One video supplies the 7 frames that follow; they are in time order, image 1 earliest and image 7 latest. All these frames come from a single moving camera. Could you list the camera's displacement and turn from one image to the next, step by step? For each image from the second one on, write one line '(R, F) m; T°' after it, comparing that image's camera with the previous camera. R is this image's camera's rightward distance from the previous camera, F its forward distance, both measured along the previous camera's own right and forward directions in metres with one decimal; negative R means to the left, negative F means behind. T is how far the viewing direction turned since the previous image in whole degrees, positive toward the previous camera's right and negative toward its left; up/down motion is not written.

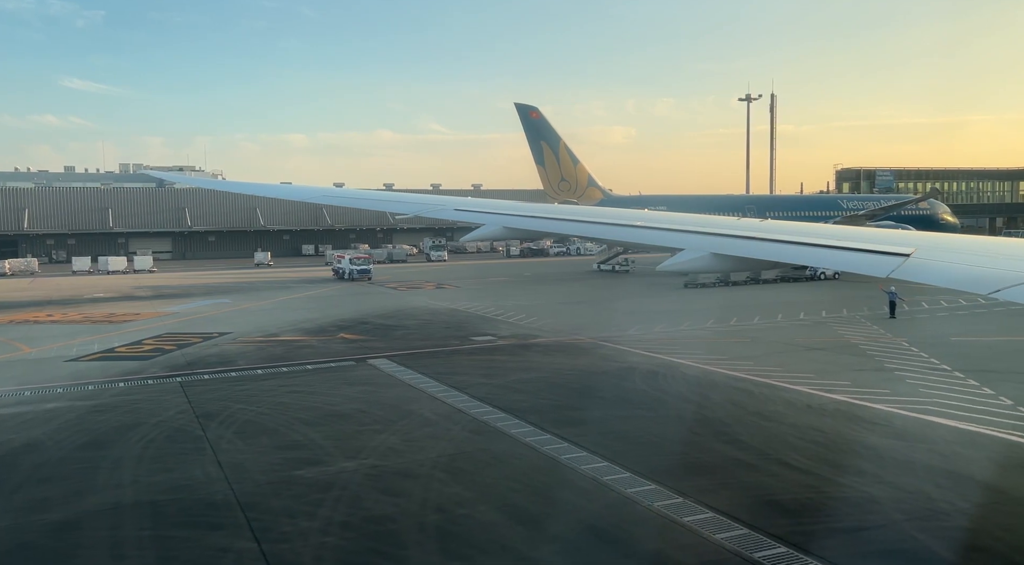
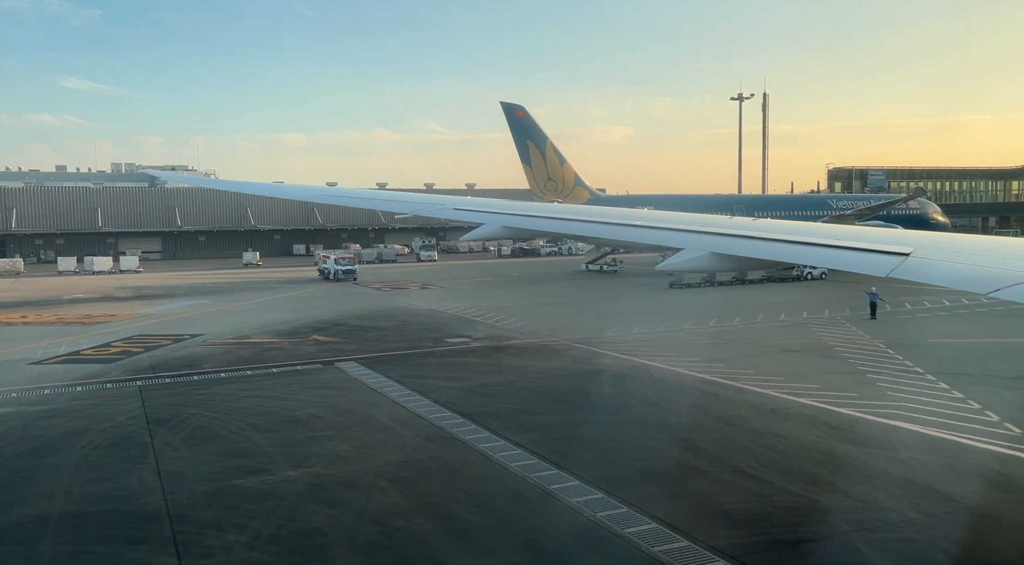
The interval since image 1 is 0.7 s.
(+0.8, +0.3) m; 0°
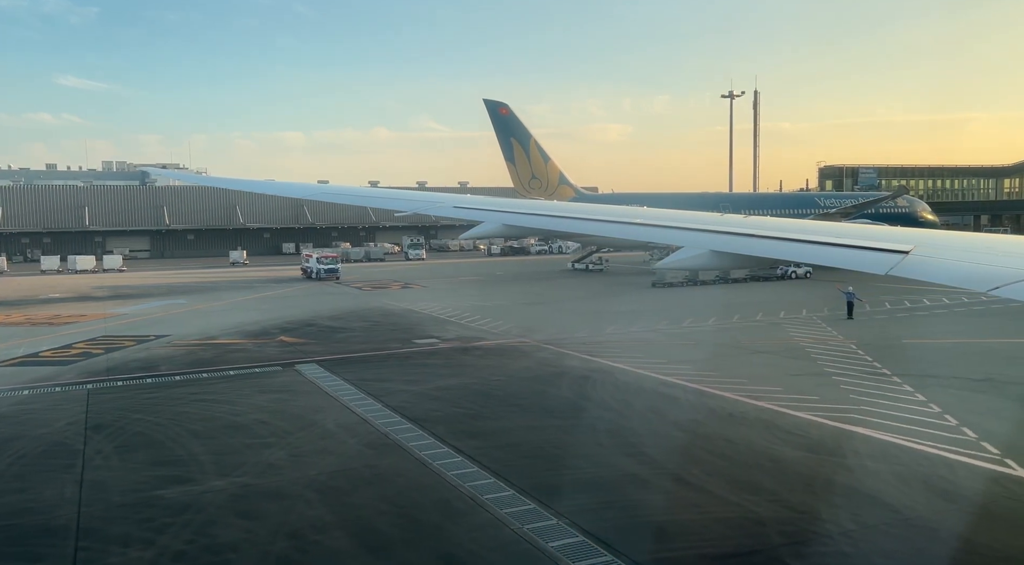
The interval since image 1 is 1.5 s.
(+0.9, +0.4) m; 0°
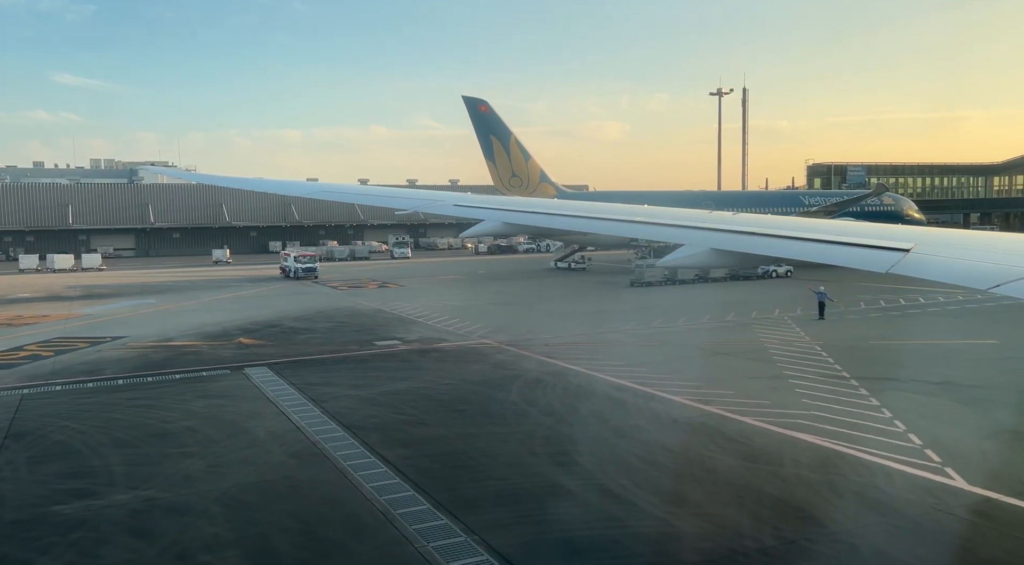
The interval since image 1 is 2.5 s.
(+1.1, +0.4) m; 0°
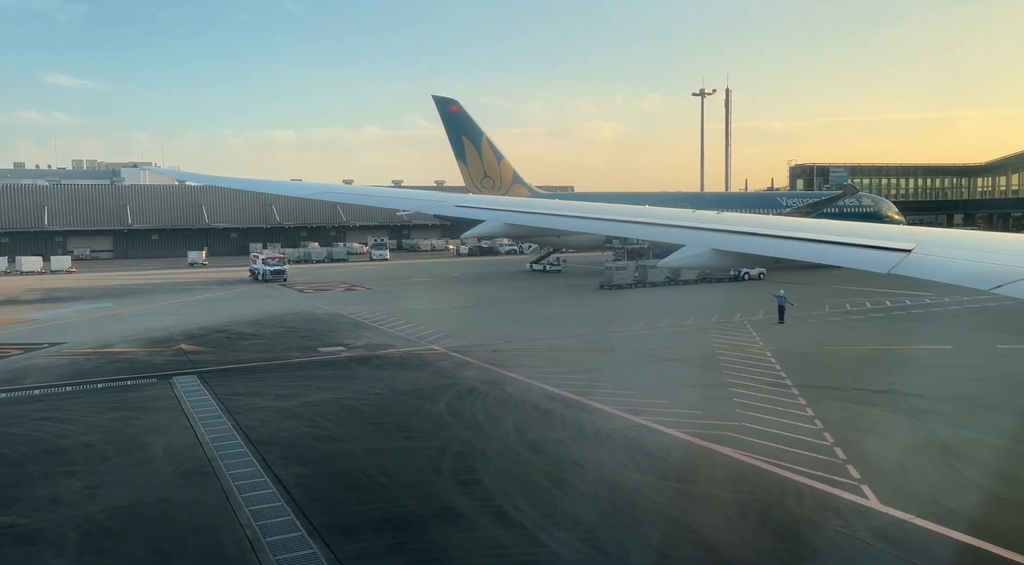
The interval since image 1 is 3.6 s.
(+1.4, +0.6) m; +1°
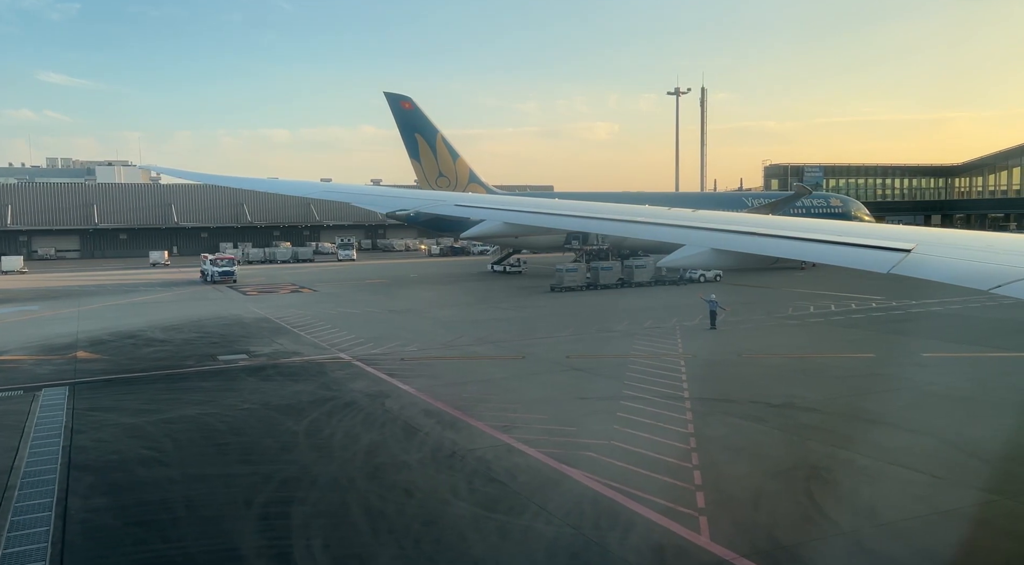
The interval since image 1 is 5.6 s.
(+2.4, +1.0) m; +1°
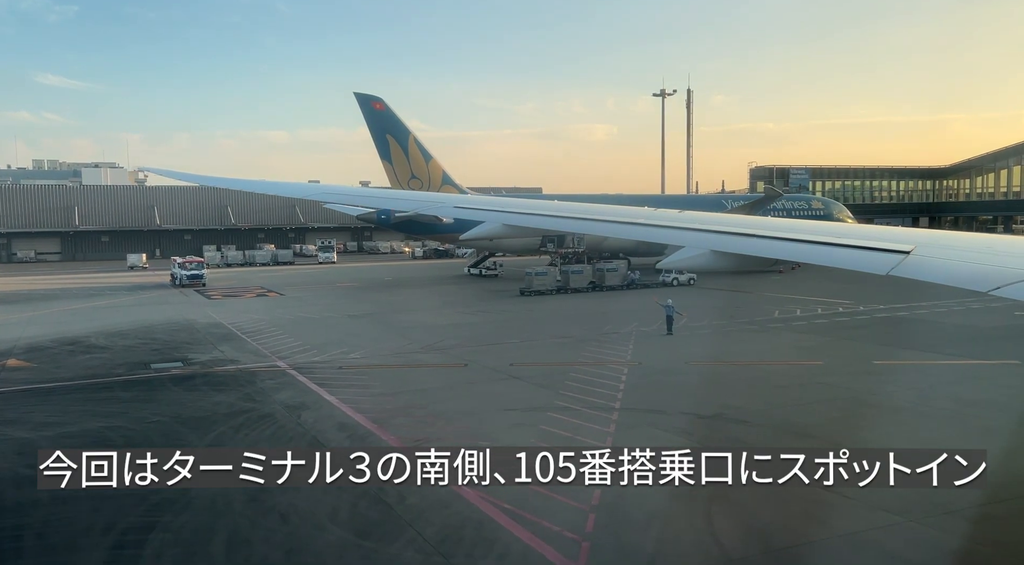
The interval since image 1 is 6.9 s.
(+1.6, +0.6) m; 0°
